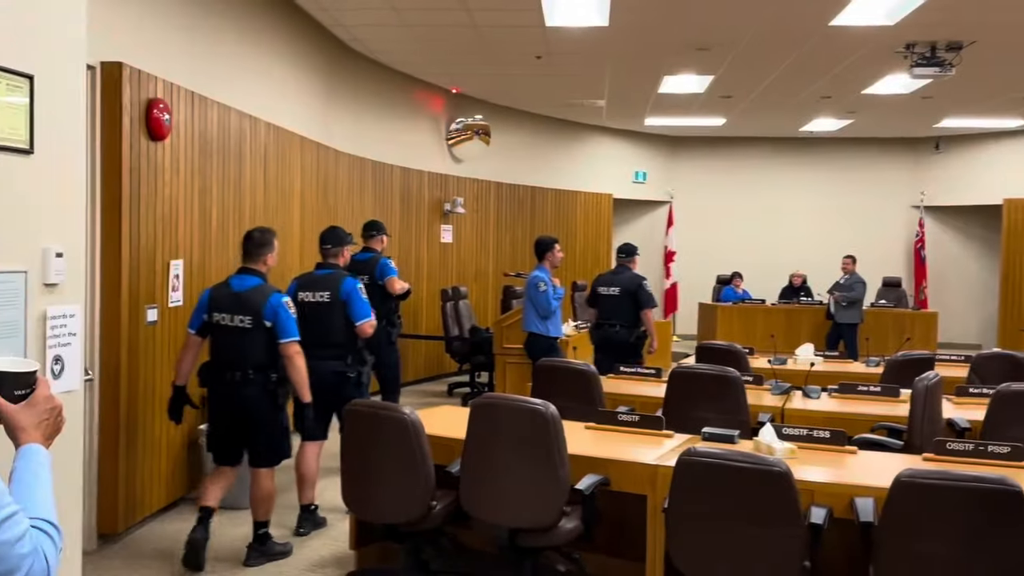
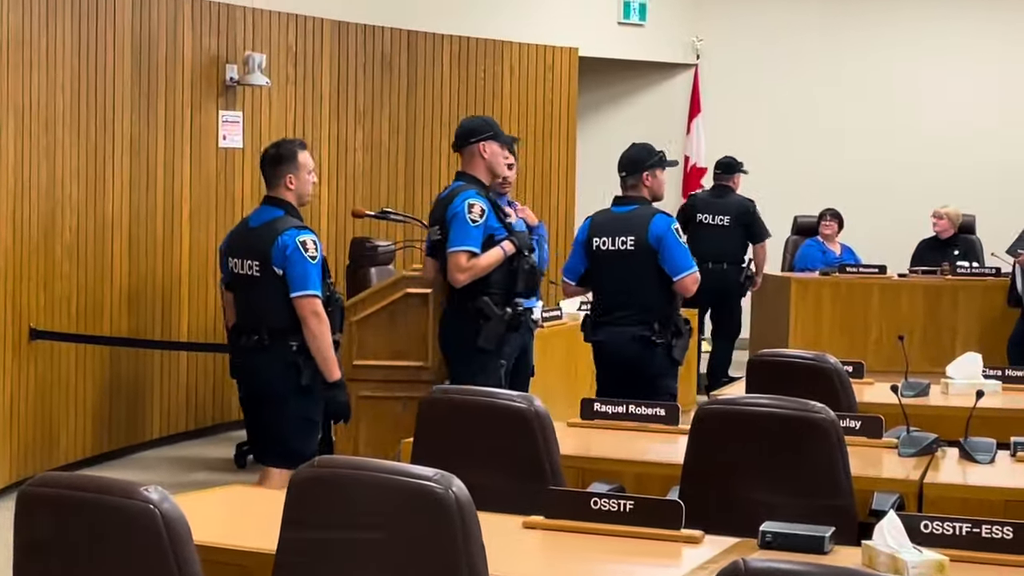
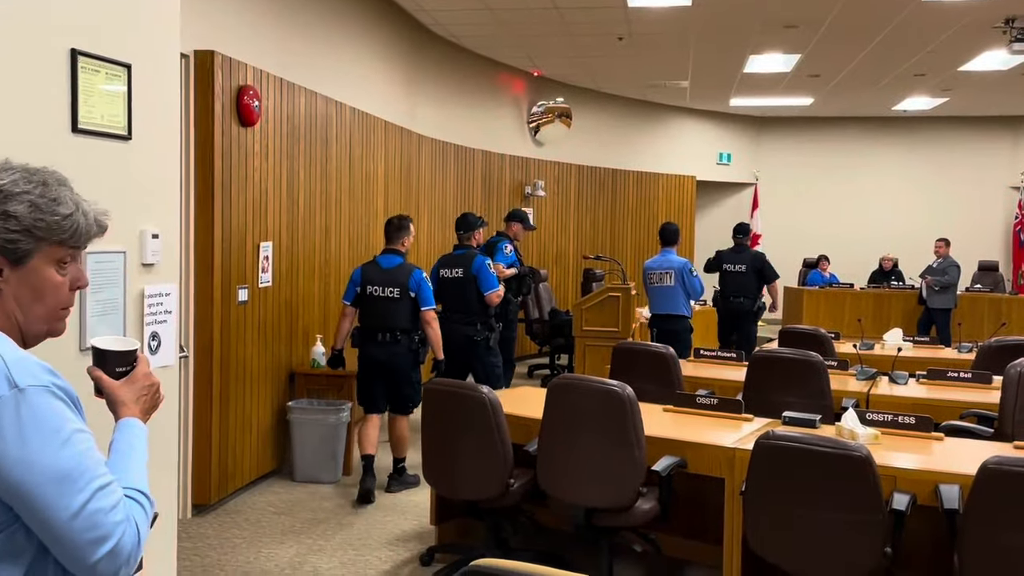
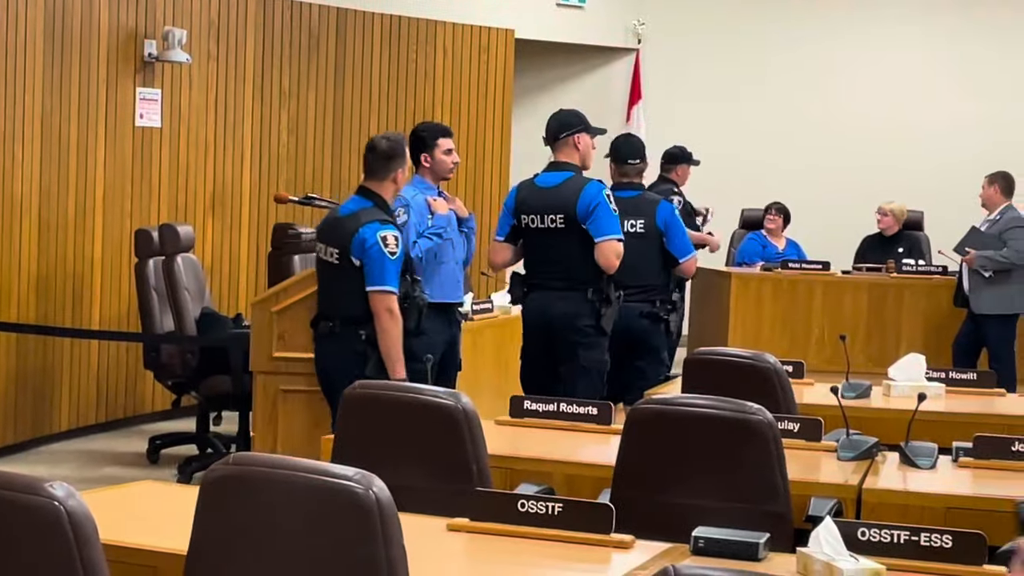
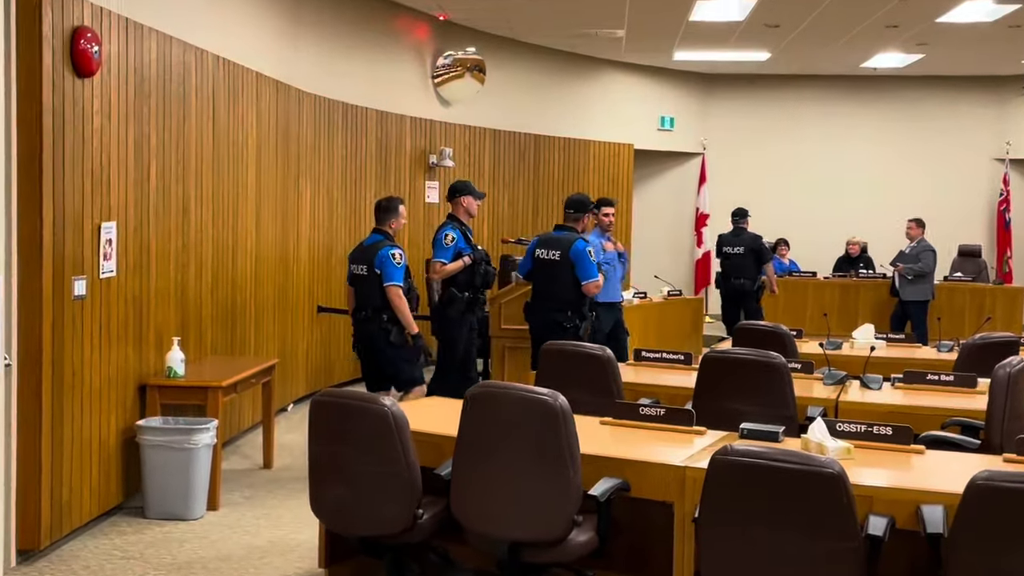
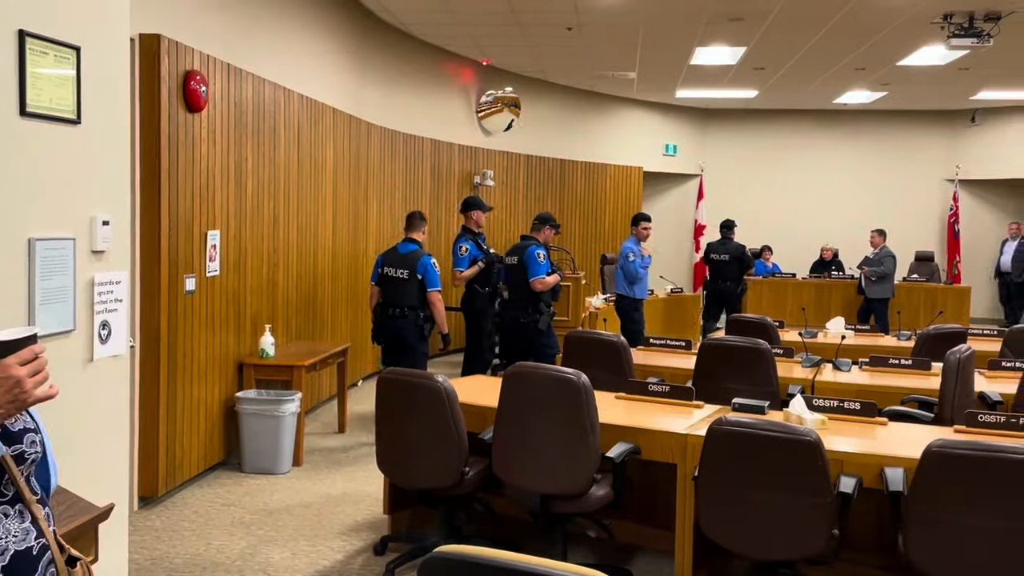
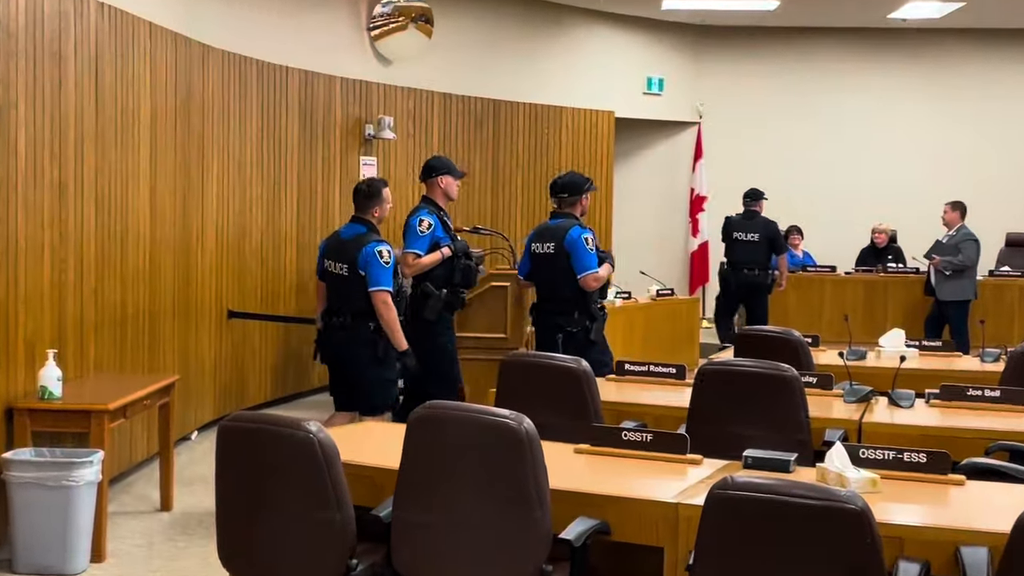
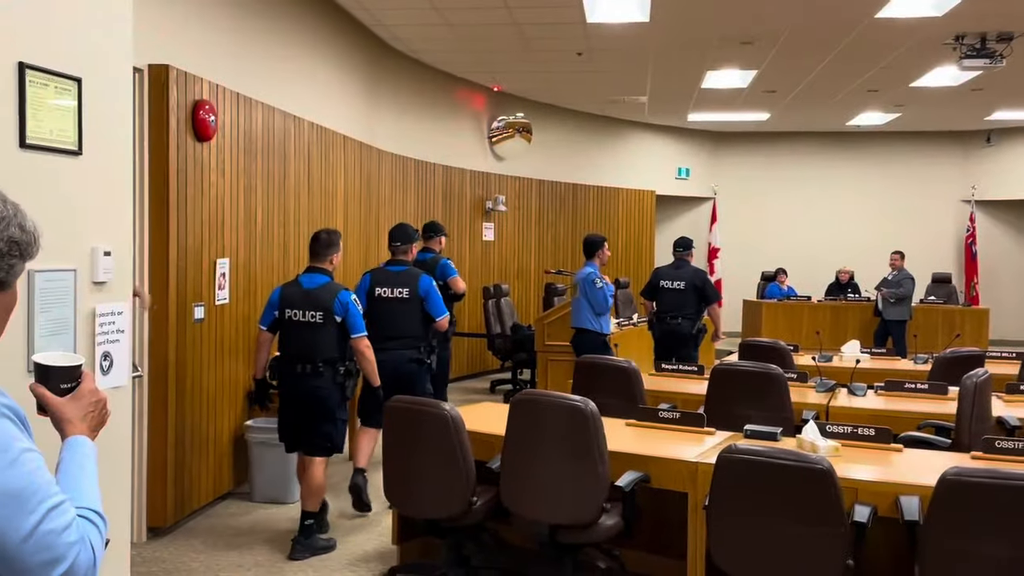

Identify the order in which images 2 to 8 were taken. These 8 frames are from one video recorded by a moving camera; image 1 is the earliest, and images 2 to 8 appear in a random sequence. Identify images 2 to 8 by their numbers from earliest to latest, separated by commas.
8, 3, 6, 5, 7, 2, 4
